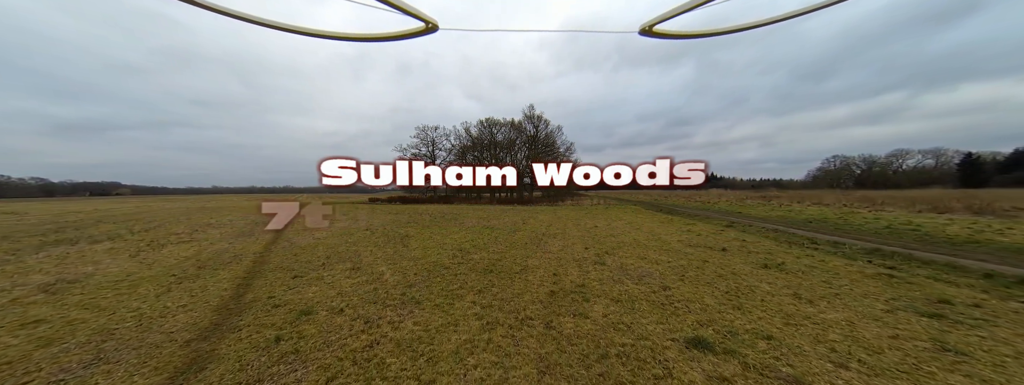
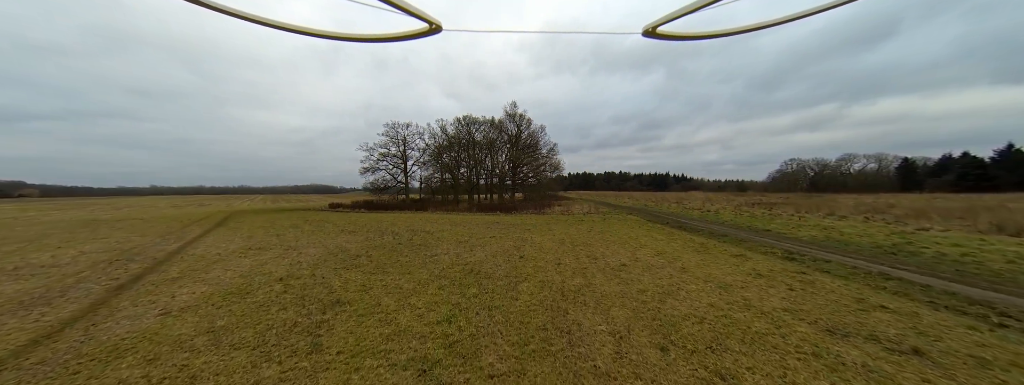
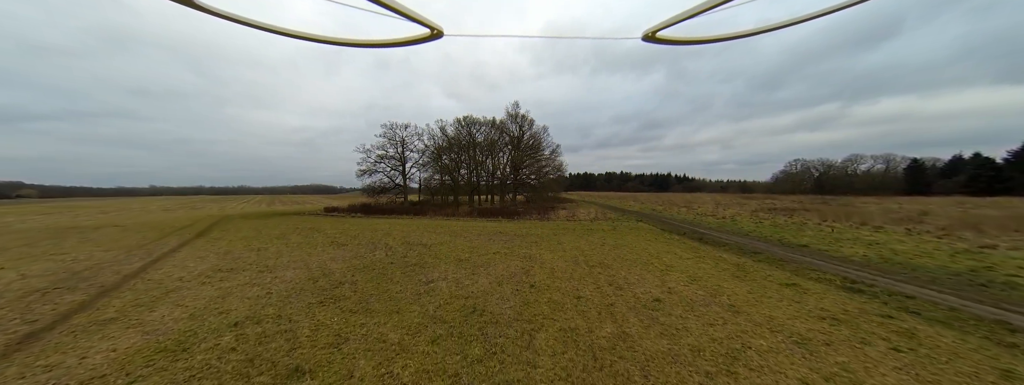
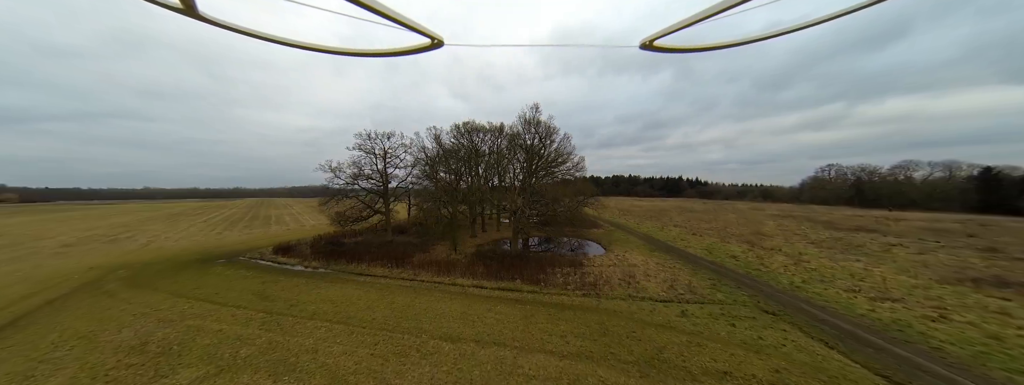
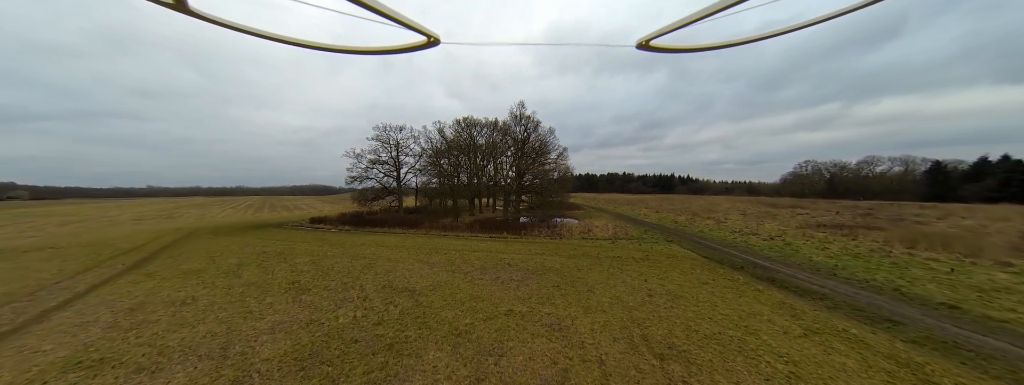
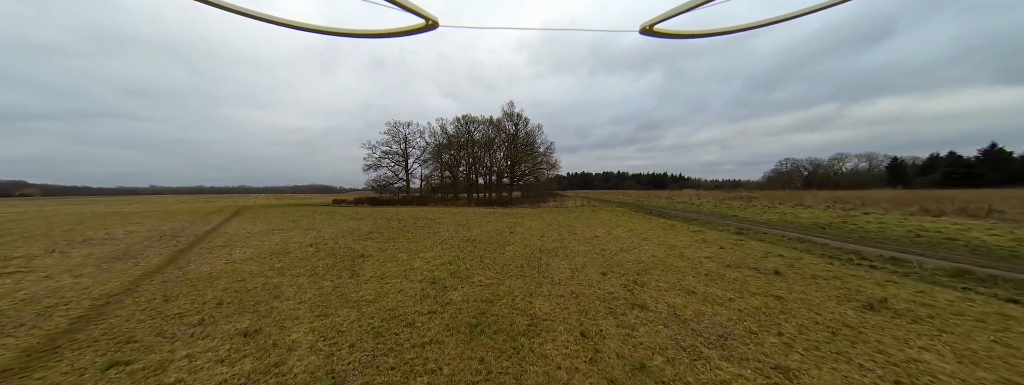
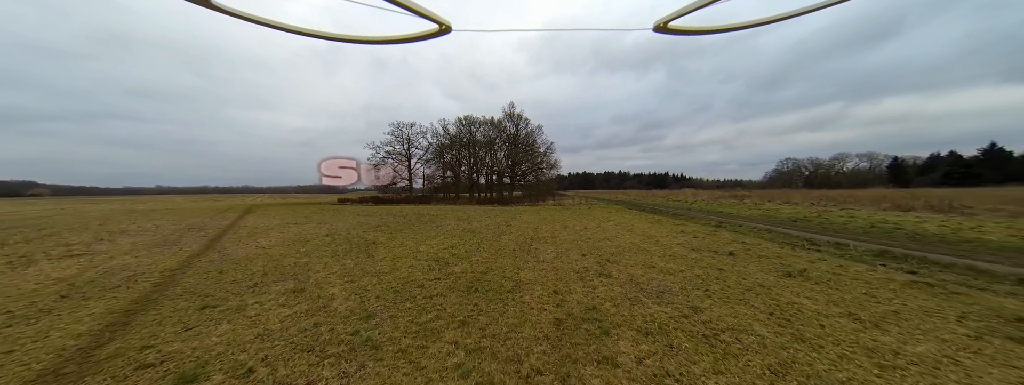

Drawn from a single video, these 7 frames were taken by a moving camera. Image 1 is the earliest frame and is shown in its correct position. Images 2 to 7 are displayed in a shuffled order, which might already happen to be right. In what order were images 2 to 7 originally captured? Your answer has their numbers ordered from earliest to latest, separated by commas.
7, 6, 2, 3, 5, 4
